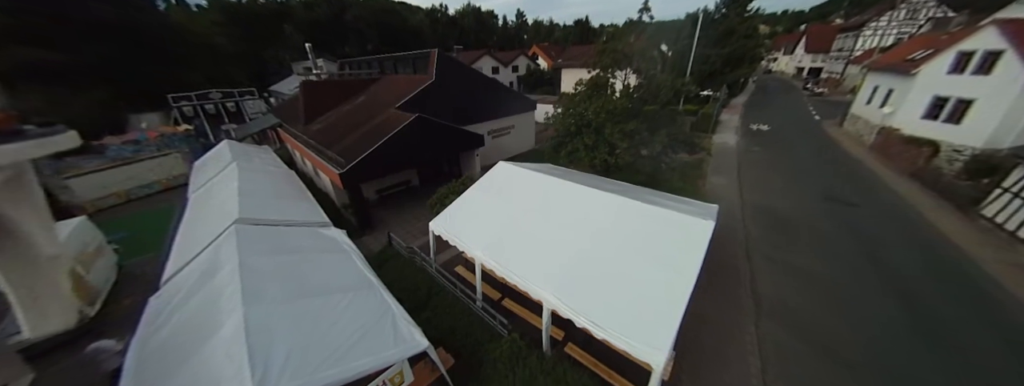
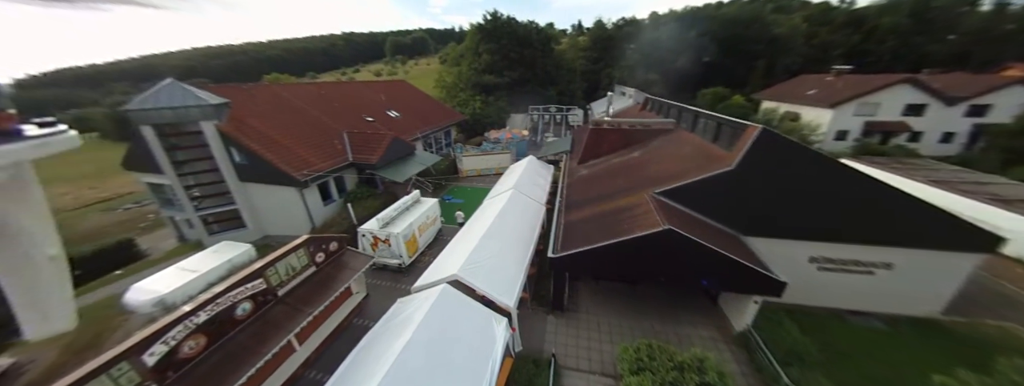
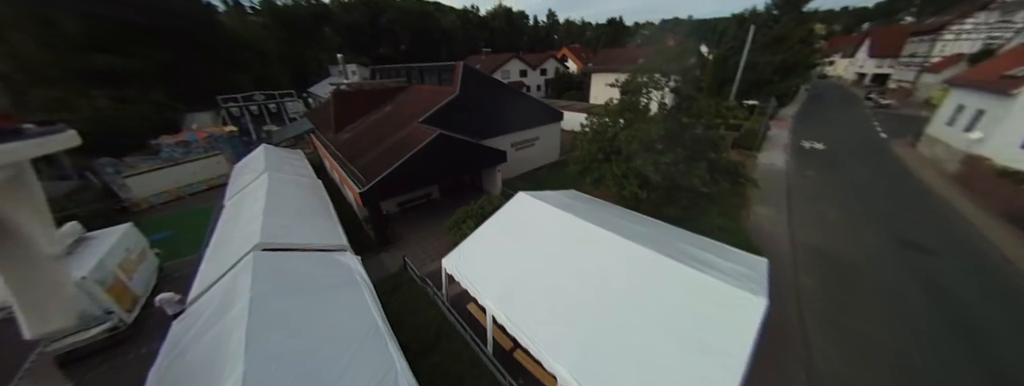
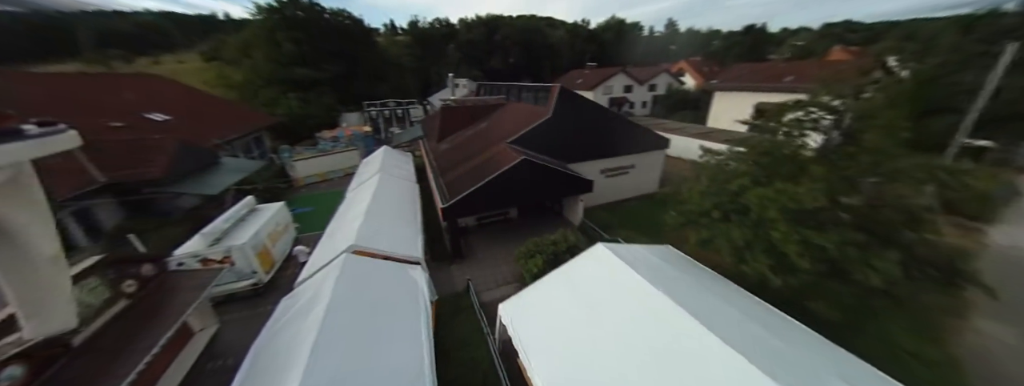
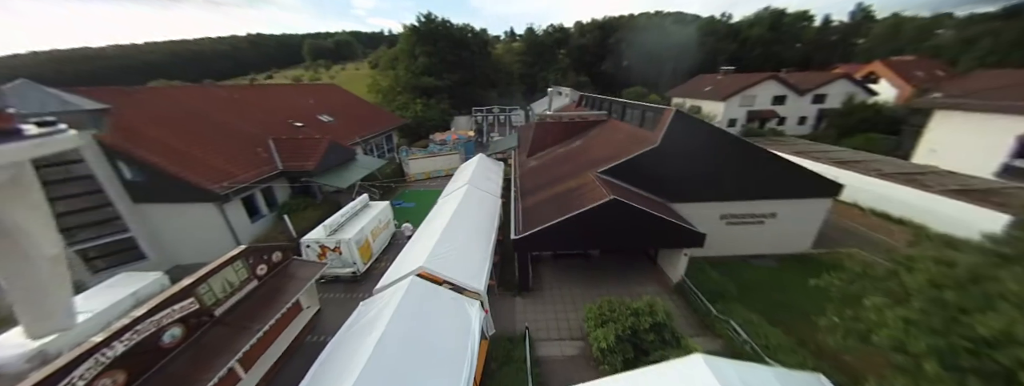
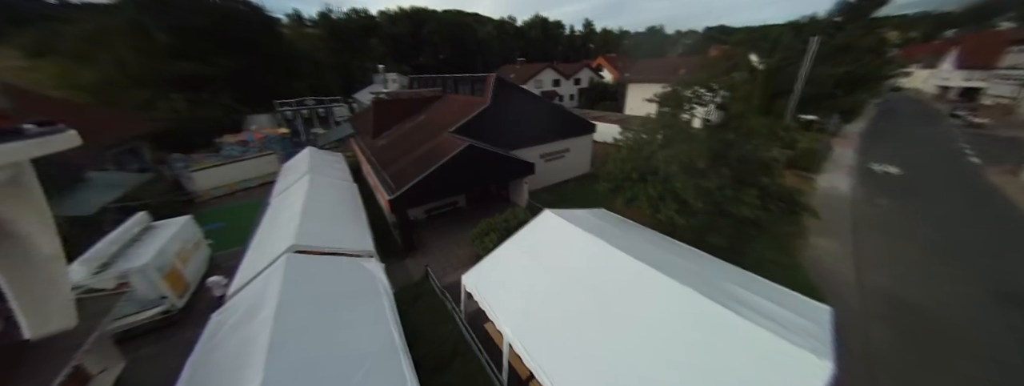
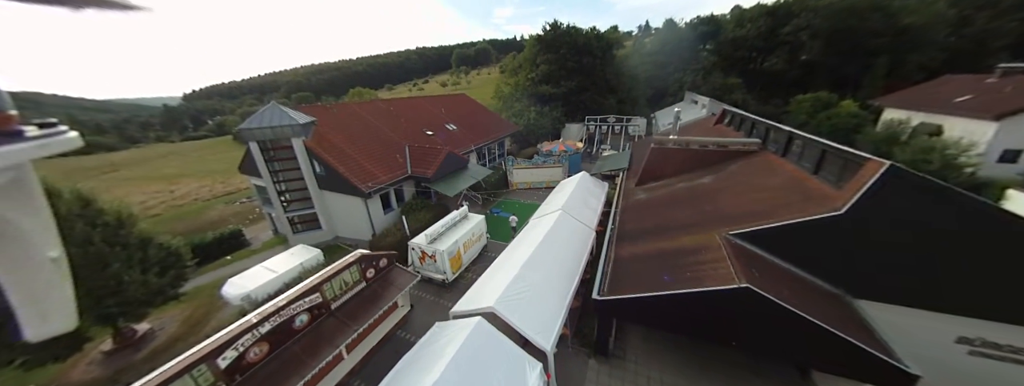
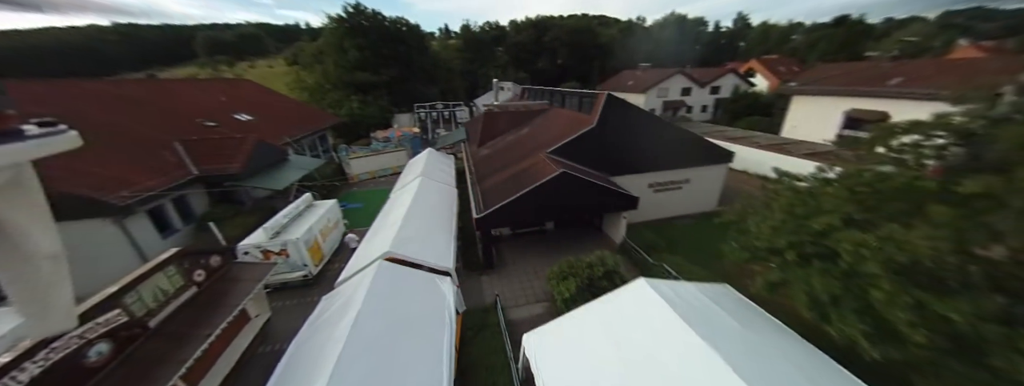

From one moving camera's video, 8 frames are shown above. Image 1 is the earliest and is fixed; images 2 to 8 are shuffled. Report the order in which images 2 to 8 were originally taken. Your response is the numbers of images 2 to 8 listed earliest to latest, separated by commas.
3, 6, 4, 8, 5, 2, 7
